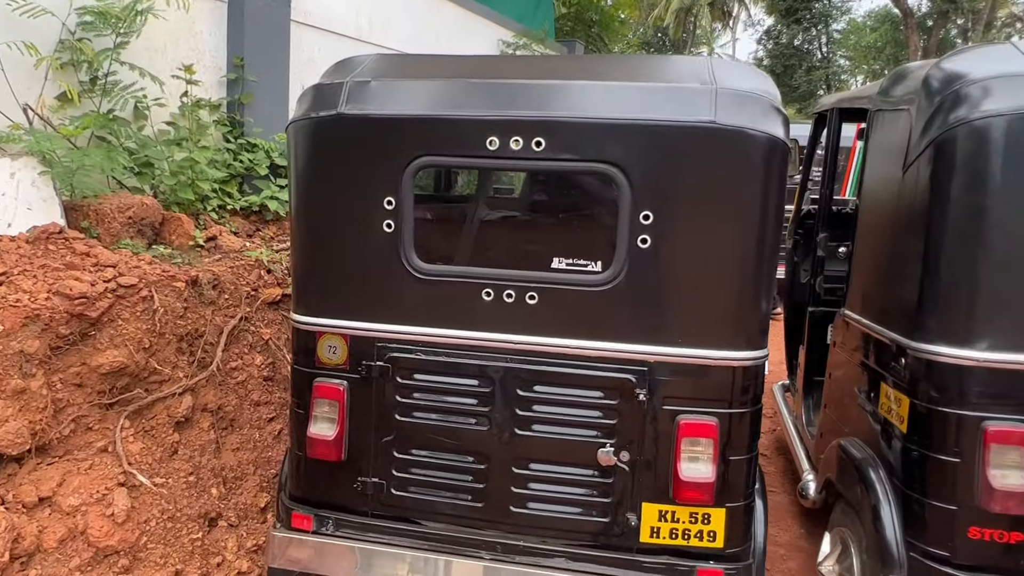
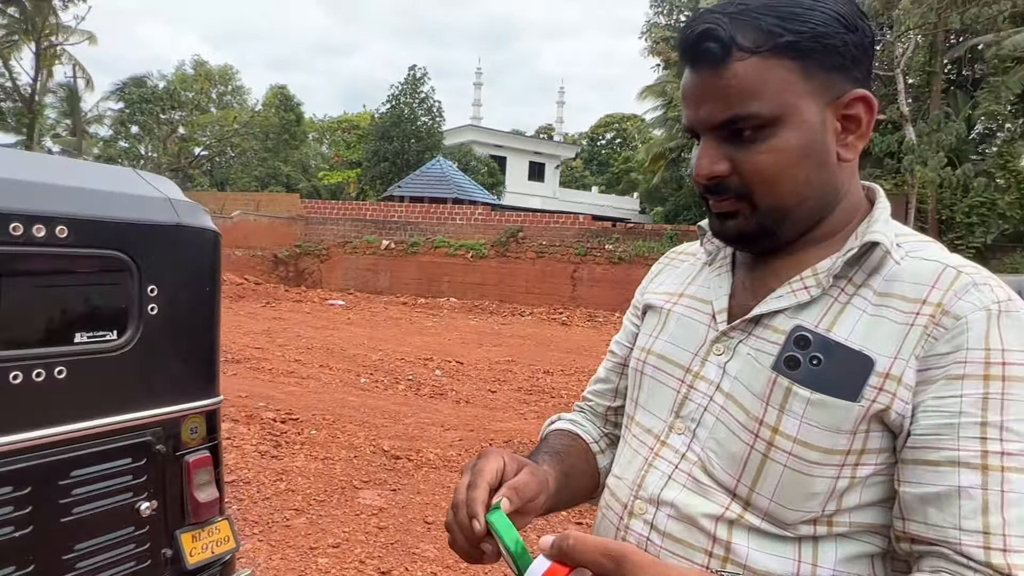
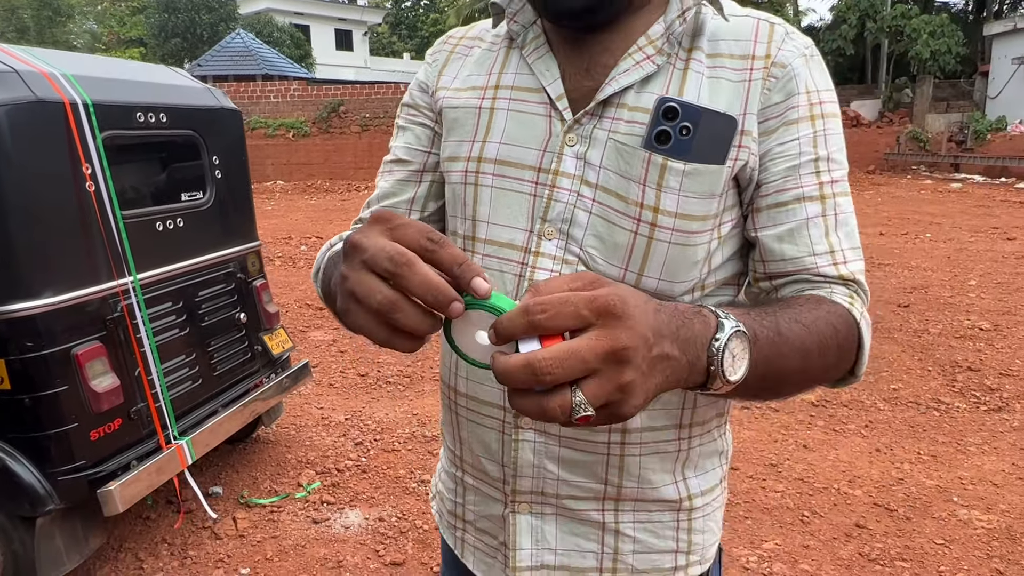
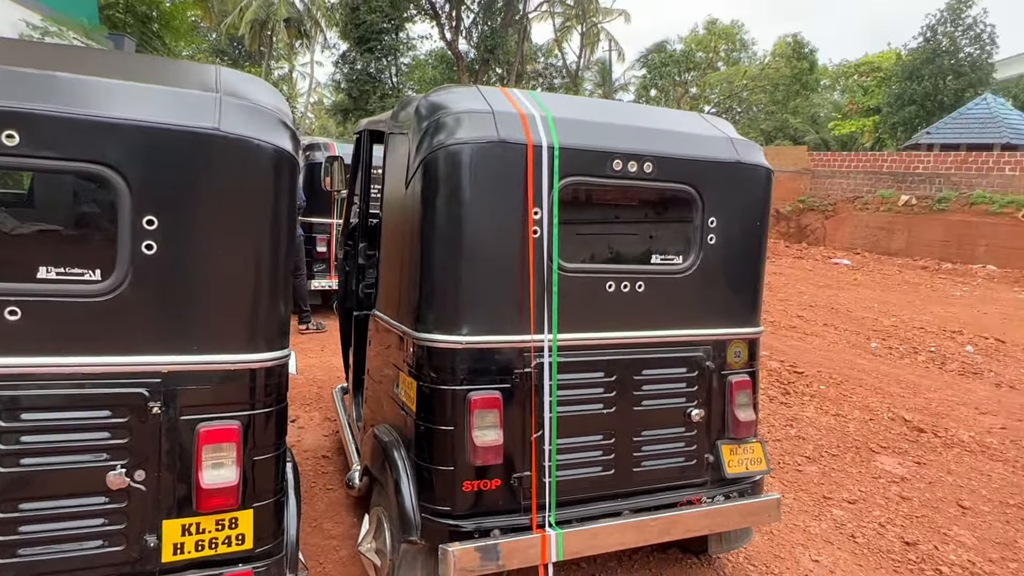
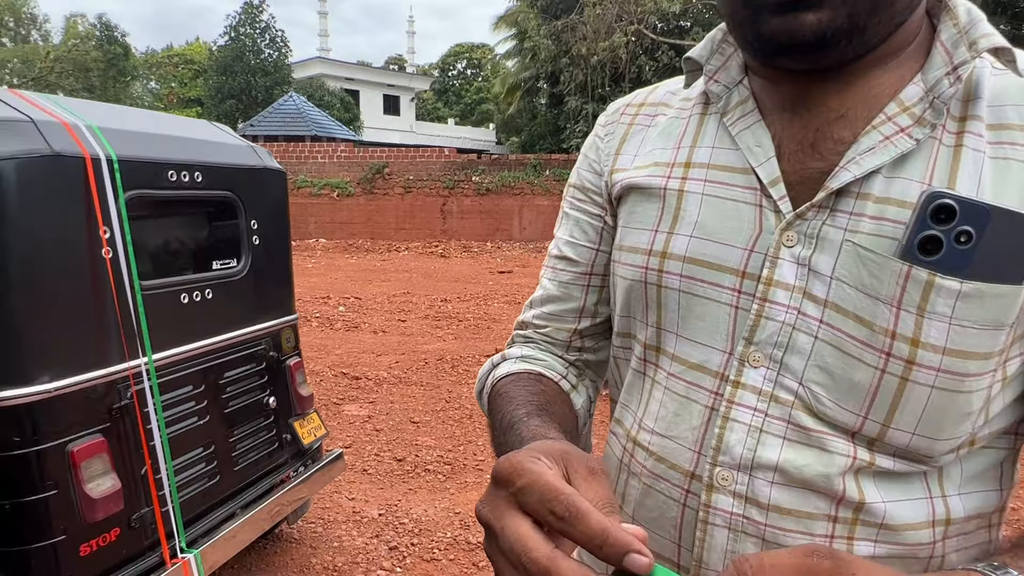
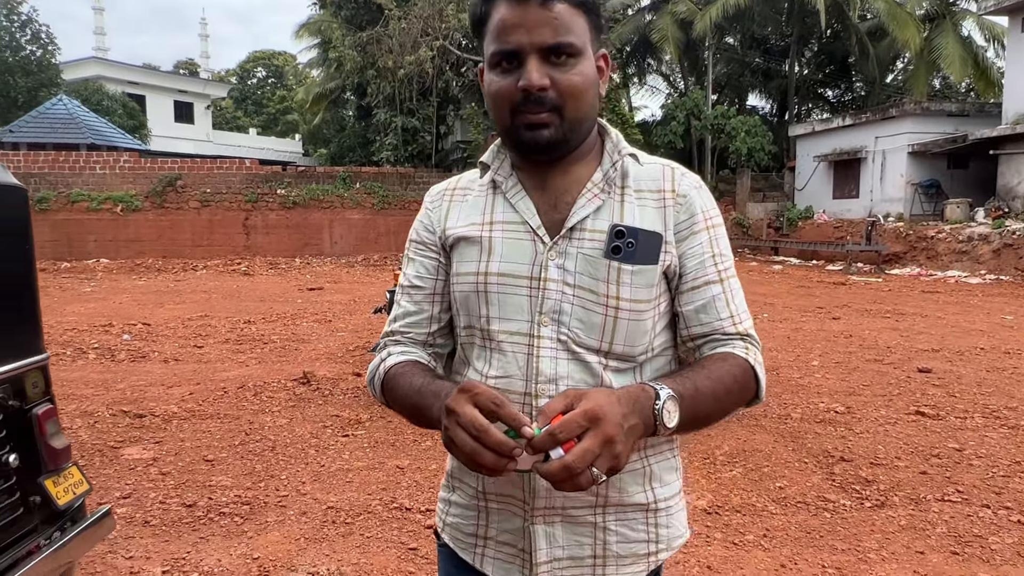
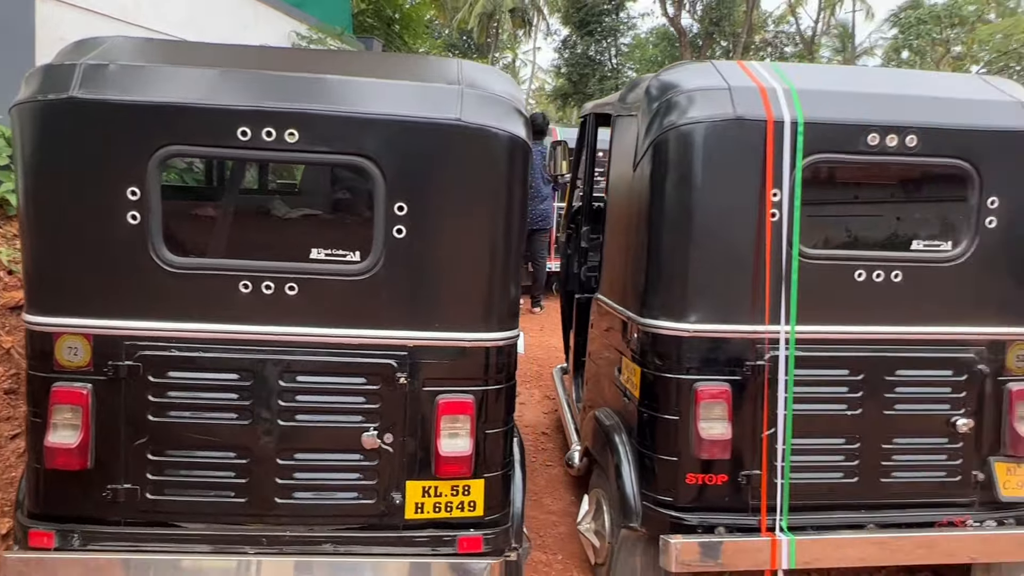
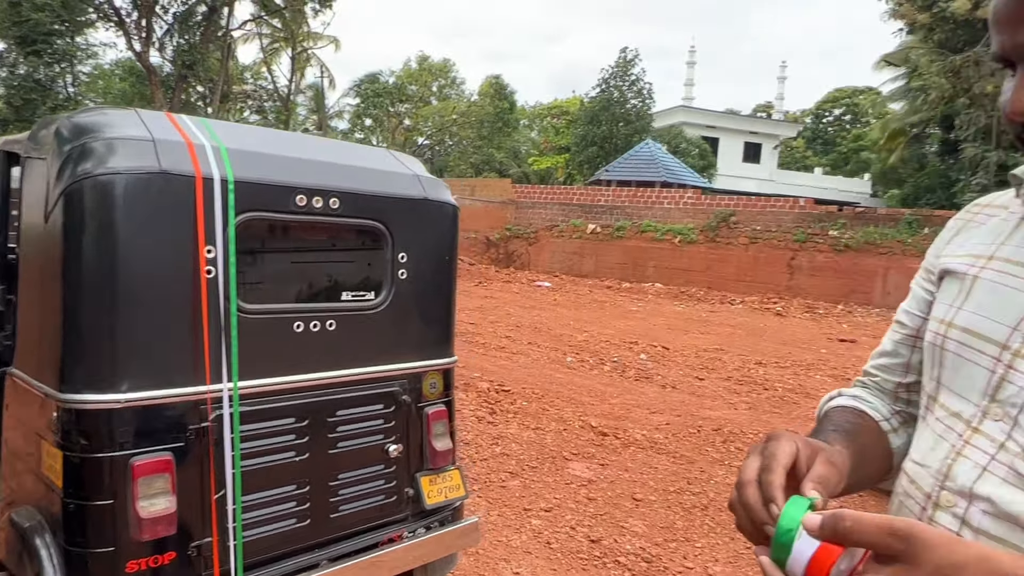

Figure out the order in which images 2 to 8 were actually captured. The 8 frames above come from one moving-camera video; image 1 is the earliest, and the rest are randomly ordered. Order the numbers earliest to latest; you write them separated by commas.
7, 4, 8, 2, 6, 5, 3
